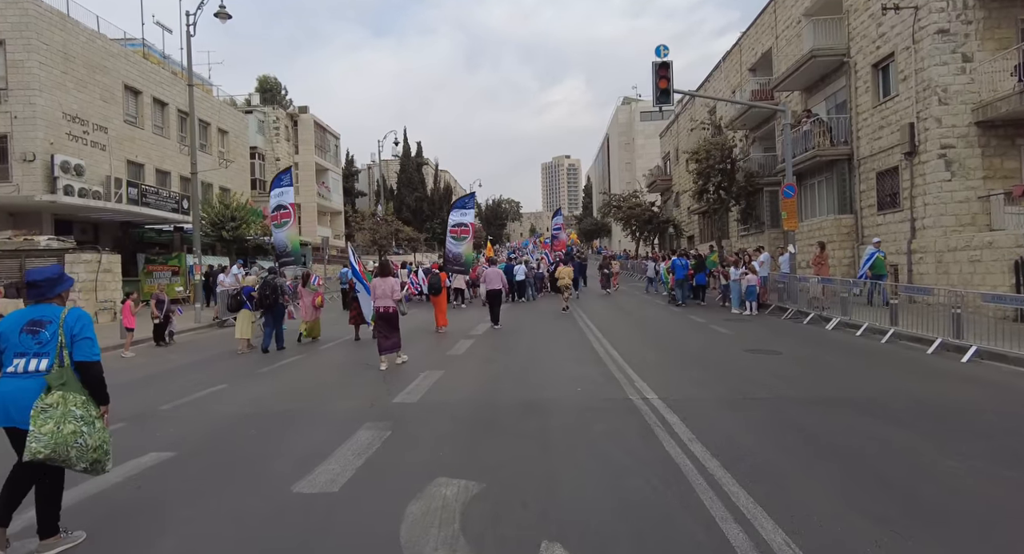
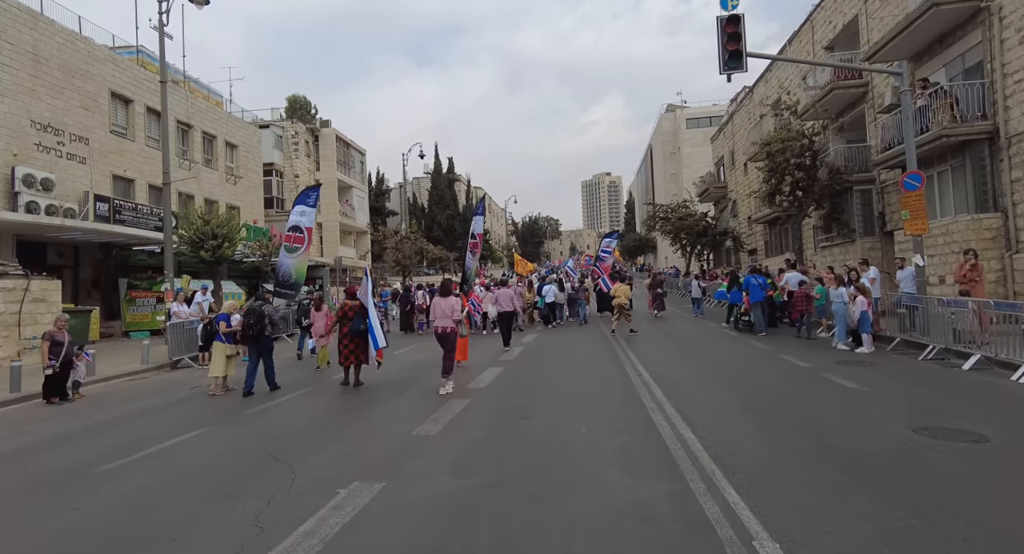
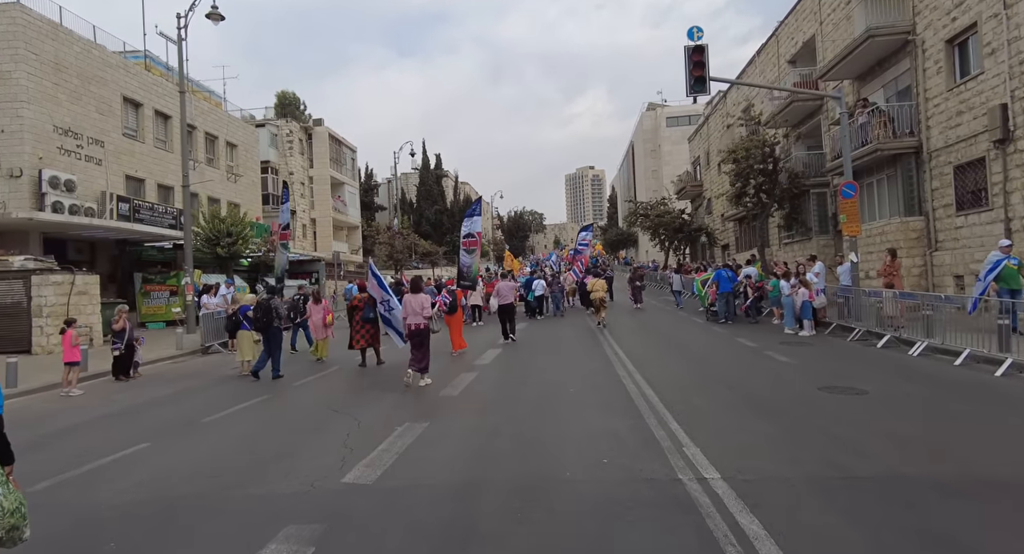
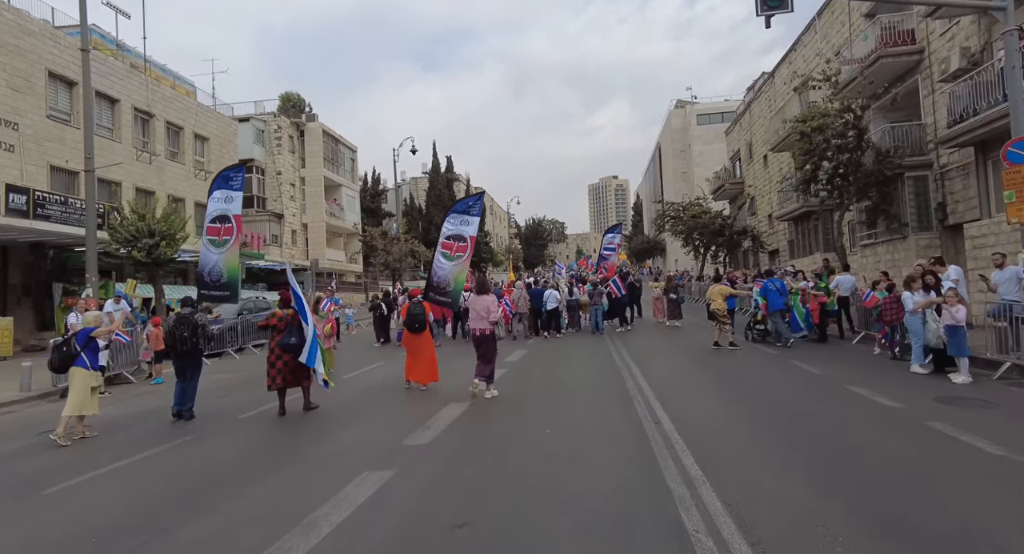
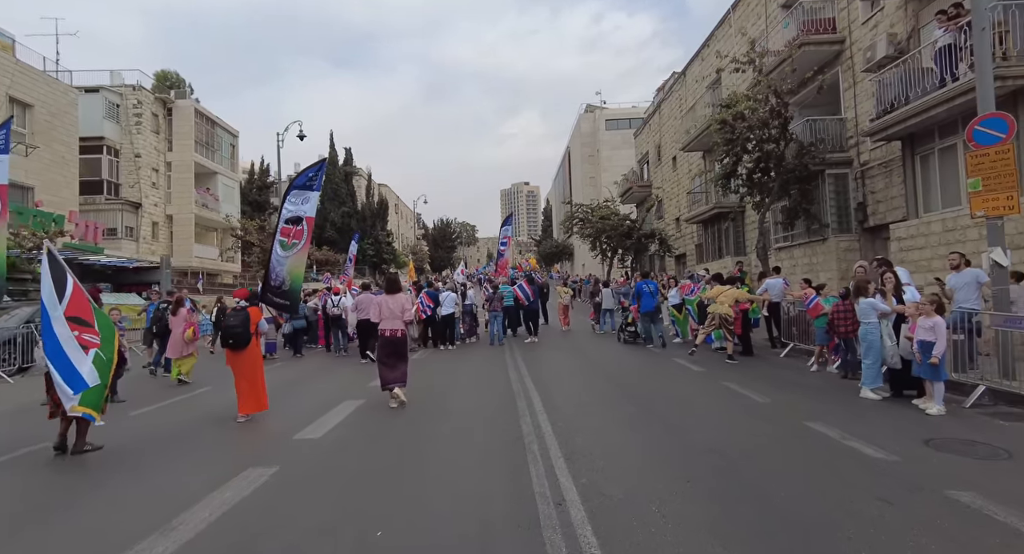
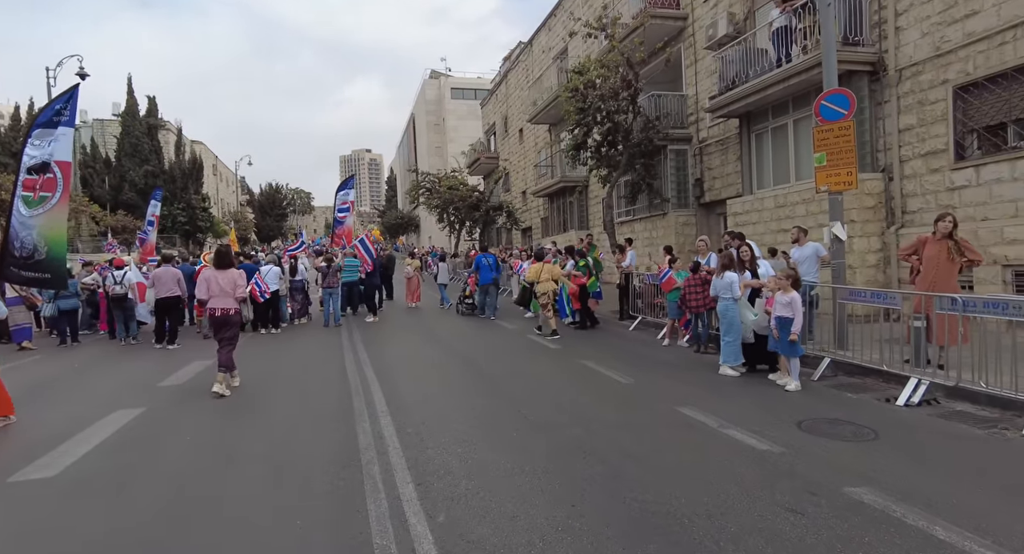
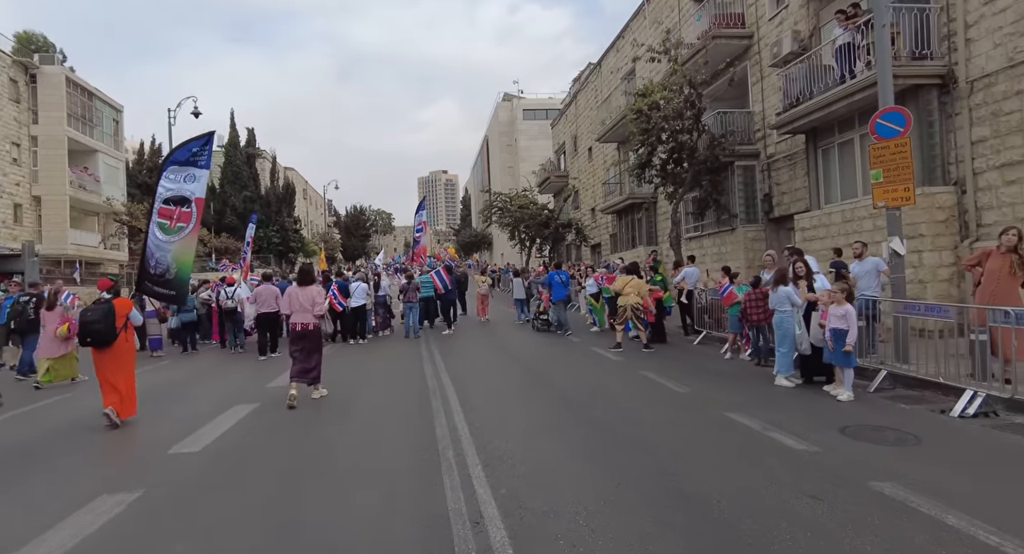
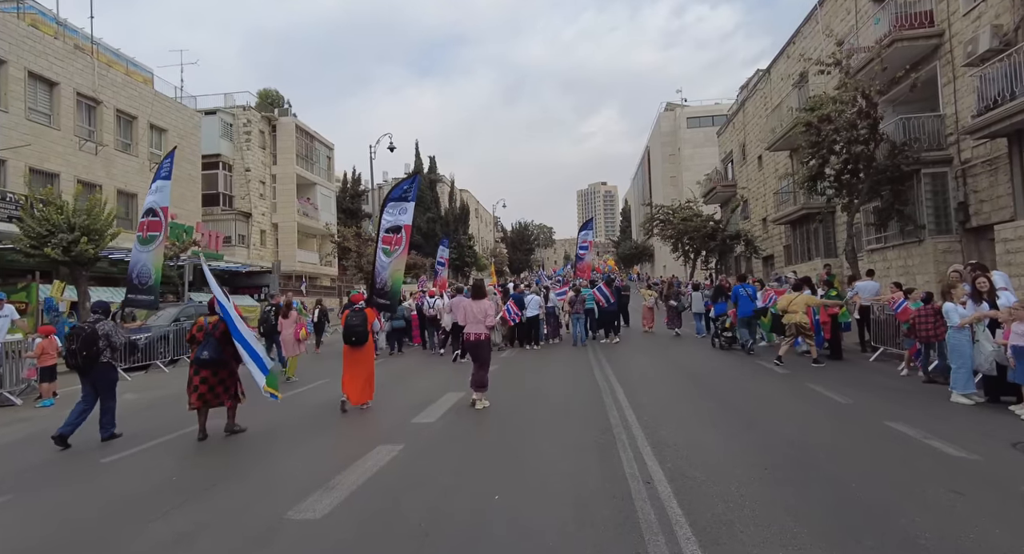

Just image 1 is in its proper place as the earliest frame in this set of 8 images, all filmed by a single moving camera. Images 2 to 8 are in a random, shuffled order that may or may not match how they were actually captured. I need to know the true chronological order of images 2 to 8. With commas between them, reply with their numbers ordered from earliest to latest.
3, 2, 4, 8, 5, 7, 6
